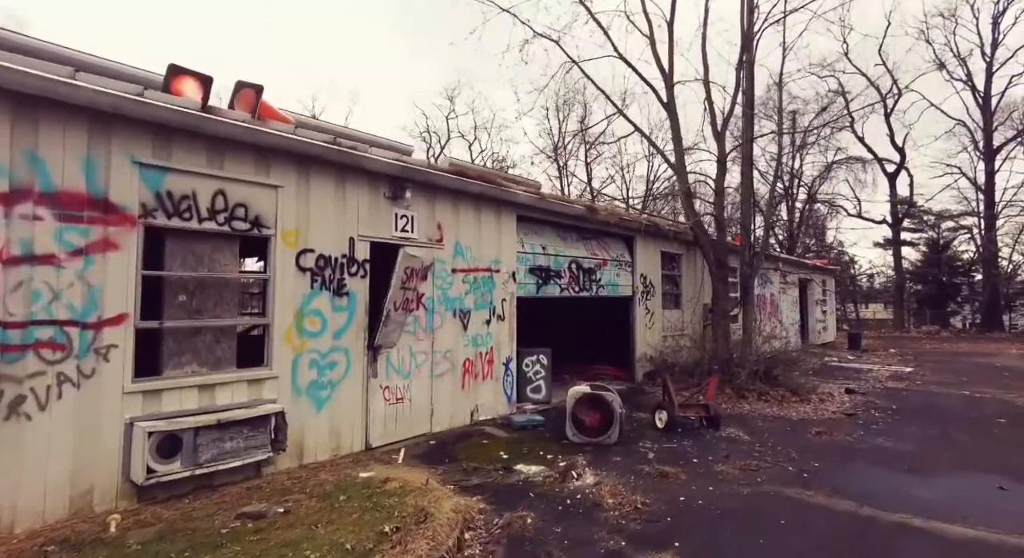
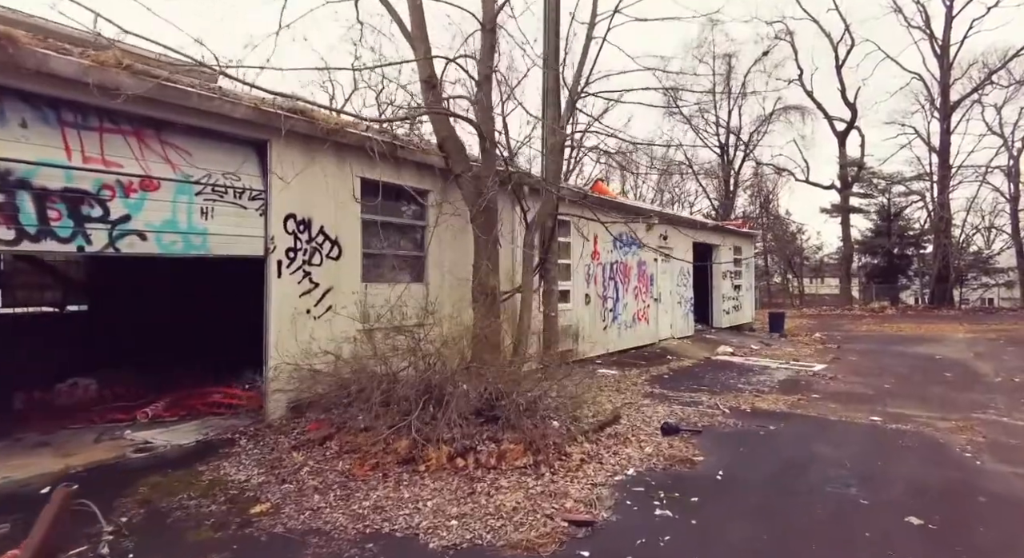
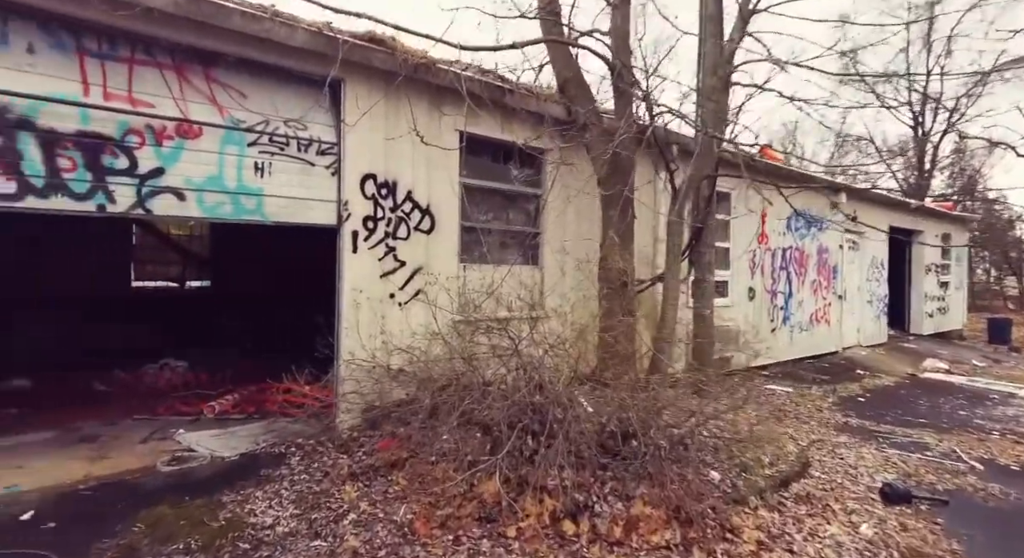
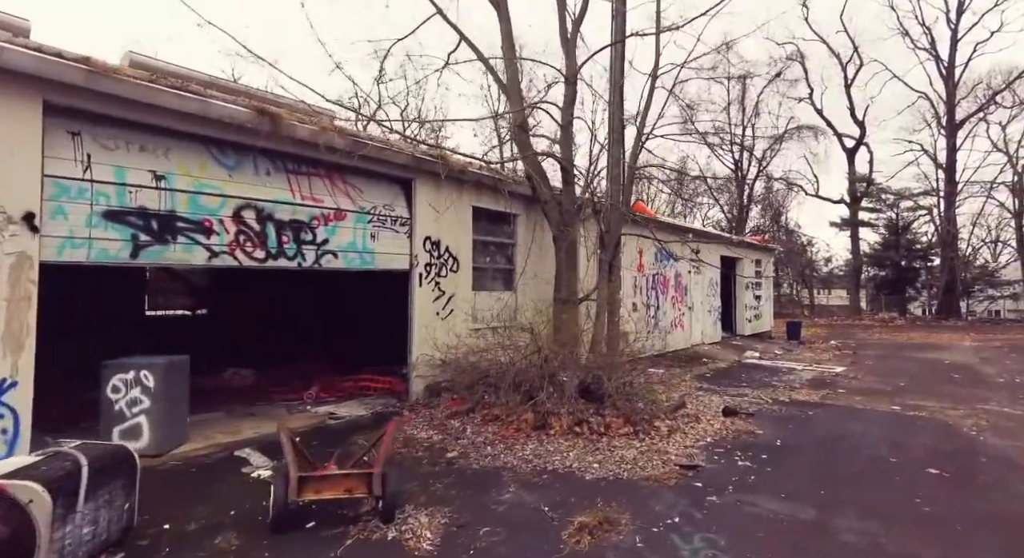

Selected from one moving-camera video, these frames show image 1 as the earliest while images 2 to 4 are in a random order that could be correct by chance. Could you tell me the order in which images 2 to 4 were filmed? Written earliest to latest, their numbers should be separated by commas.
4, 2, 3
